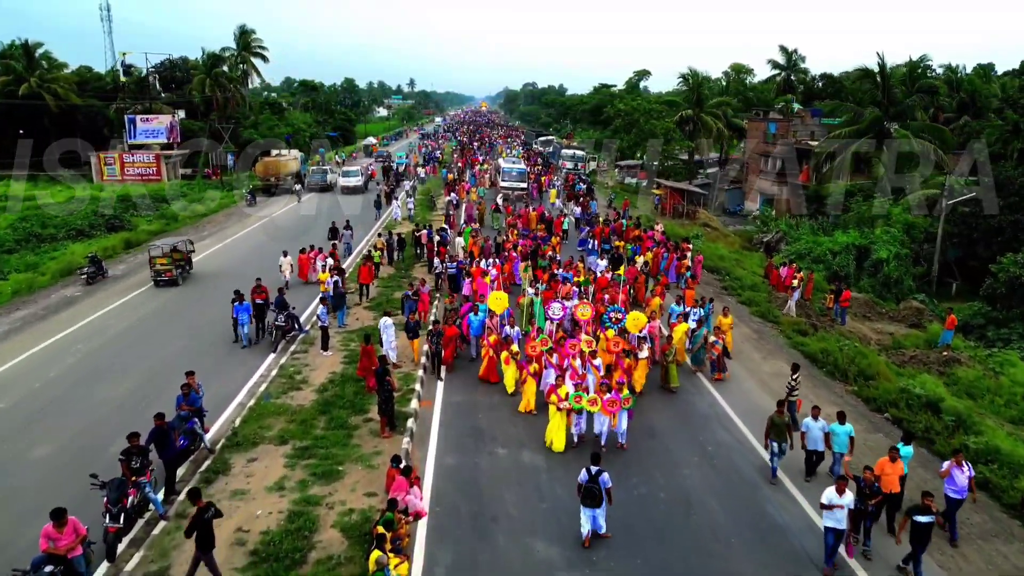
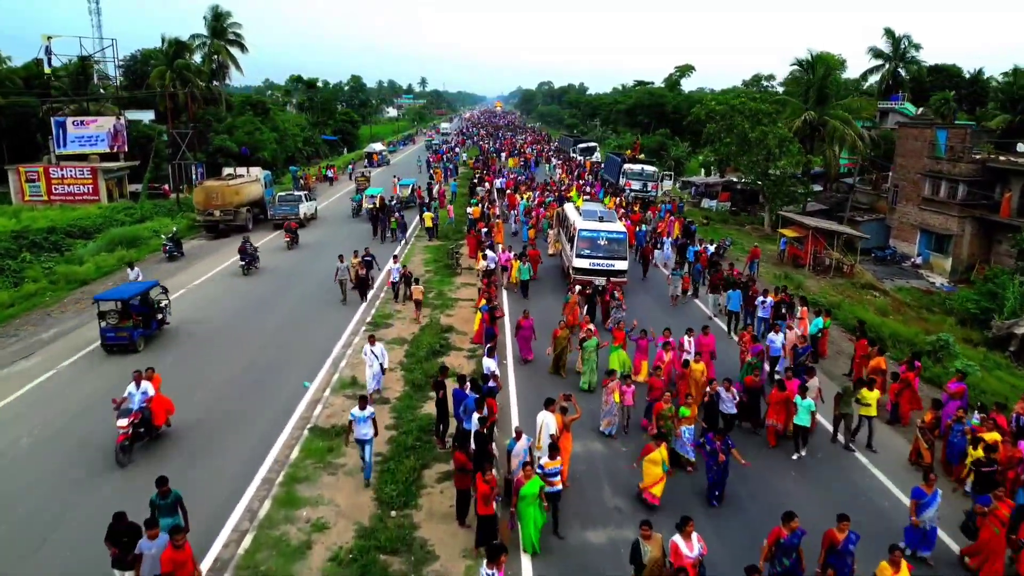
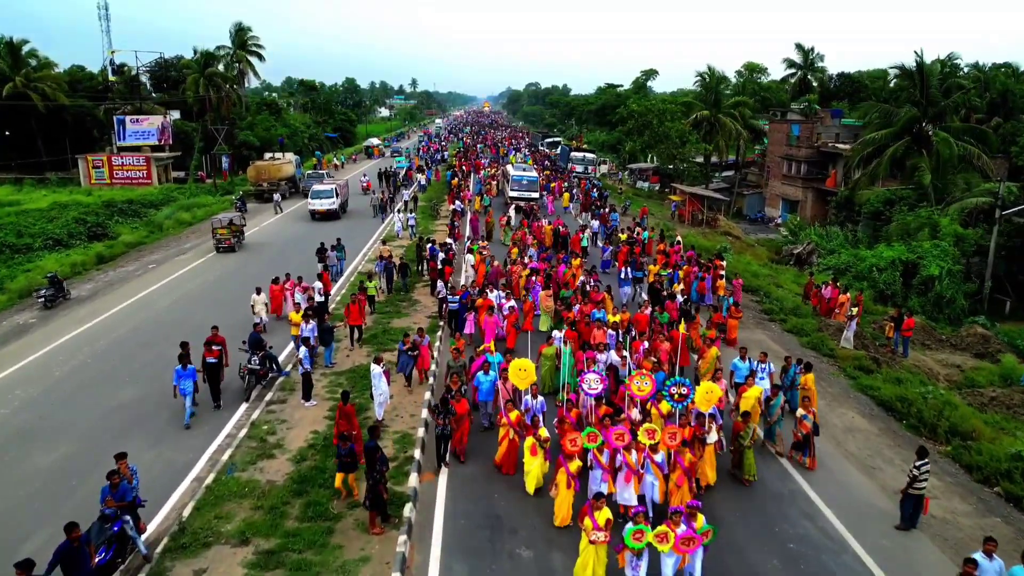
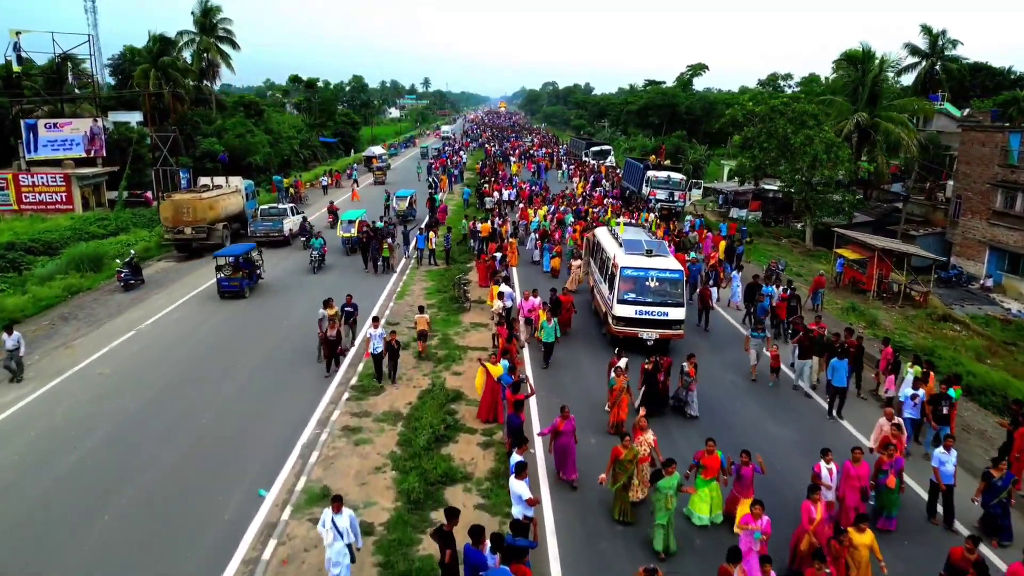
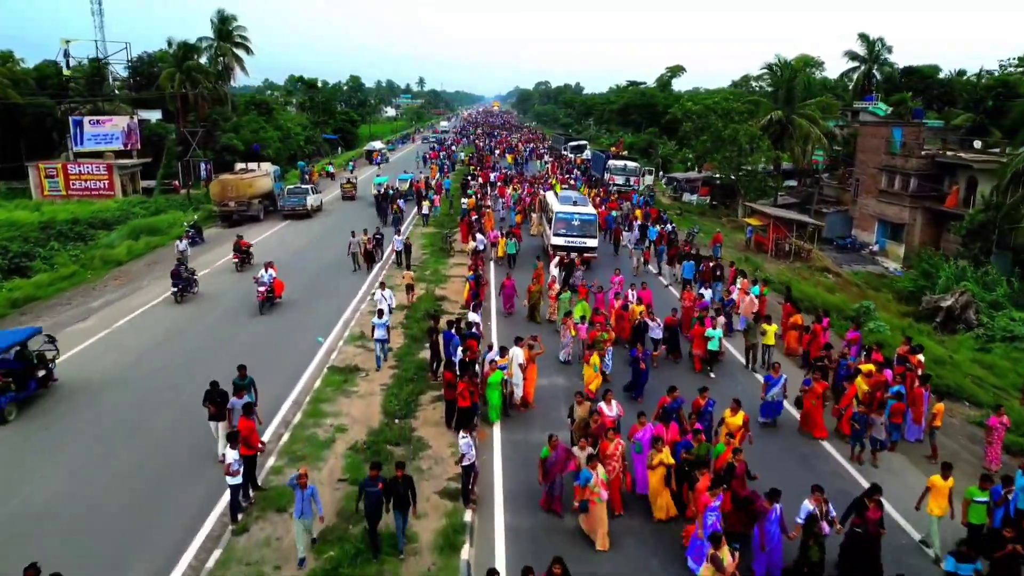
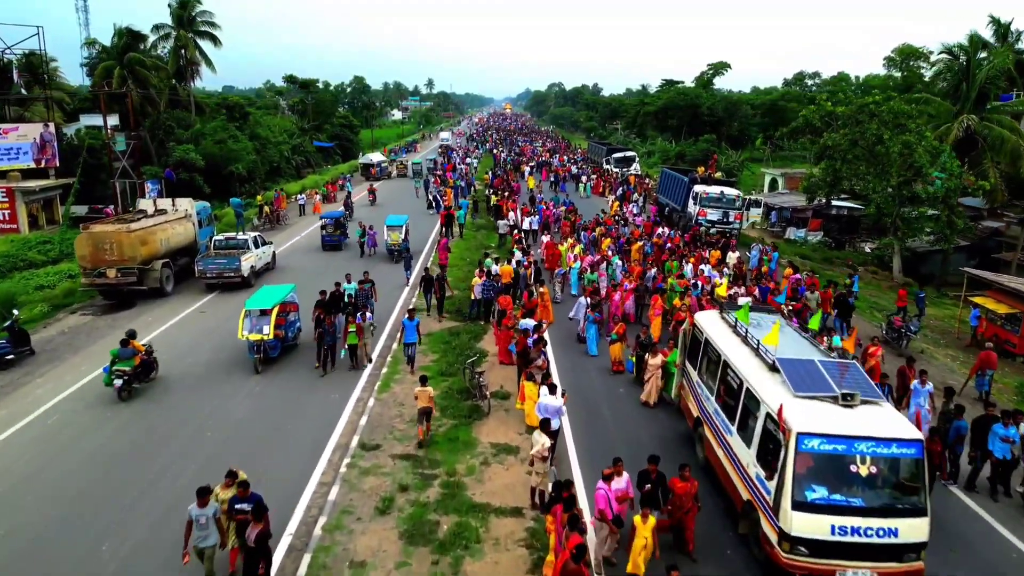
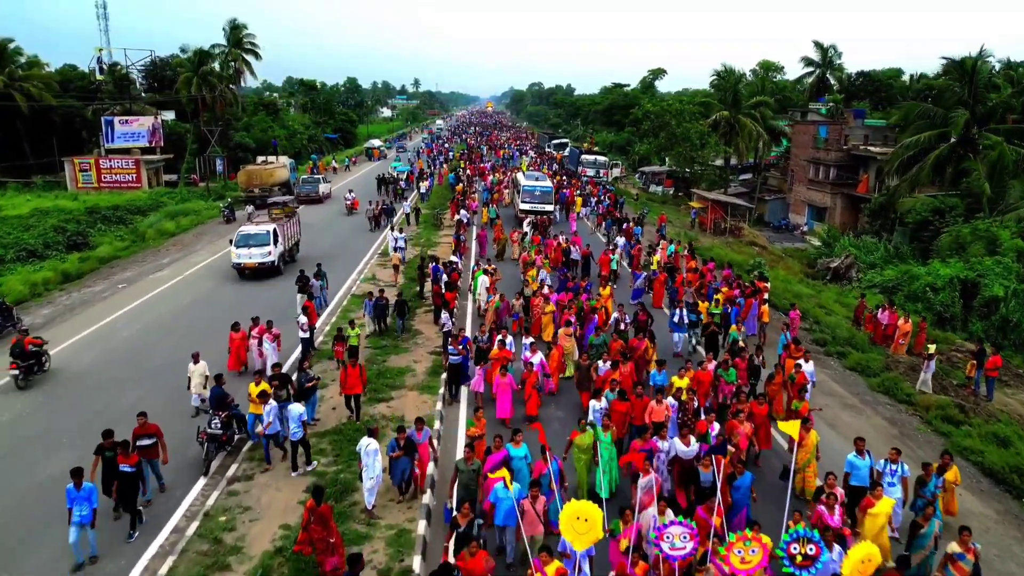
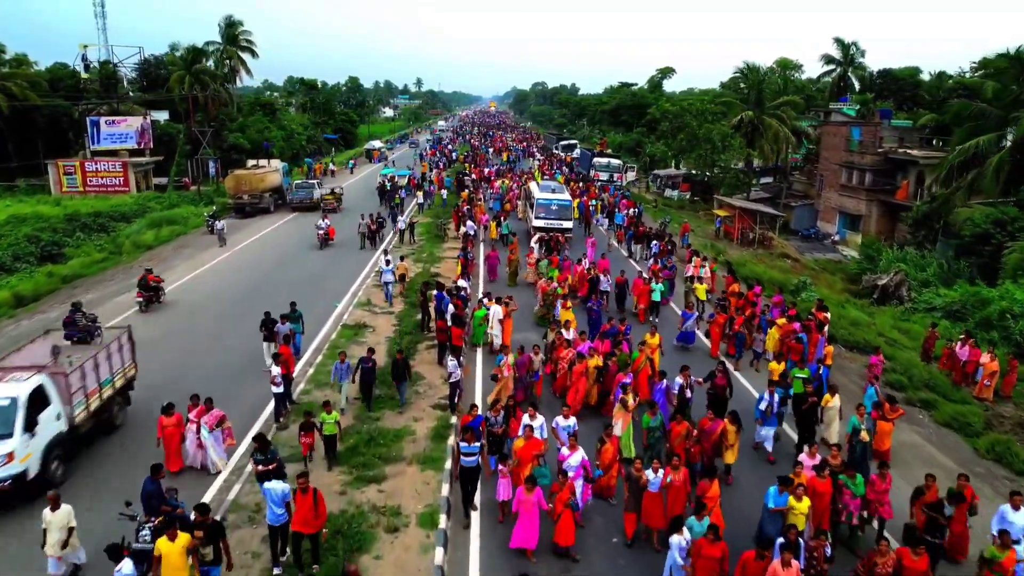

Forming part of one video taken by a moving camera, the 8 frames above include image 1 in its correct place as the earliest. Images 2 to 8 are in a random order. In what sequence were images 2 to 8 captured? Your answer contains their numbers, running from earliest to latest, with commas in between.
3, 7, 8, 5, 2, 4, 6
